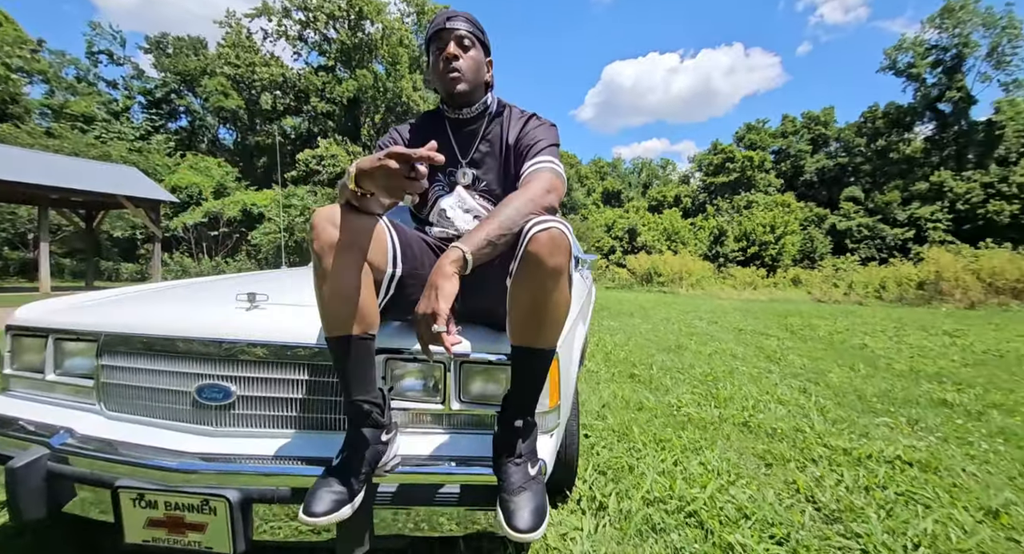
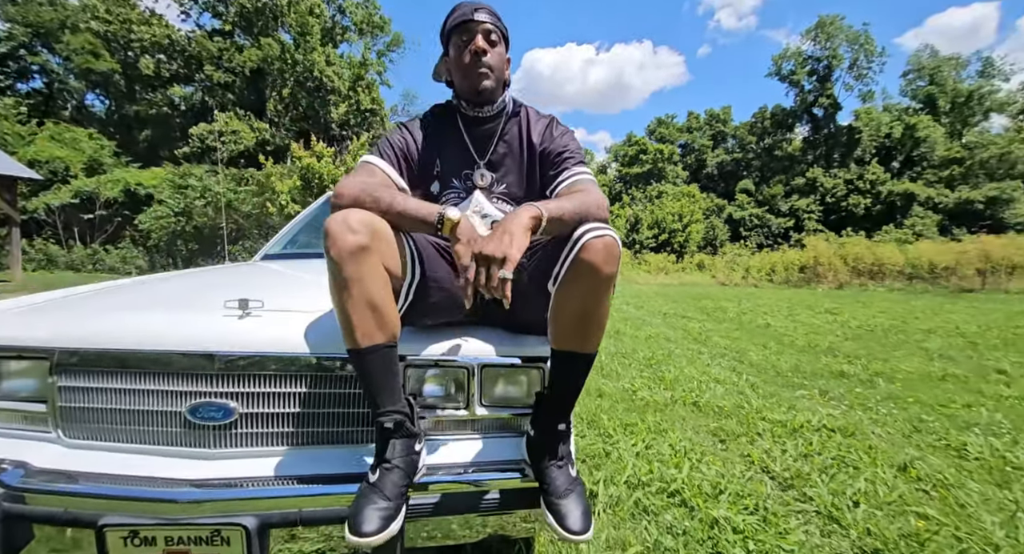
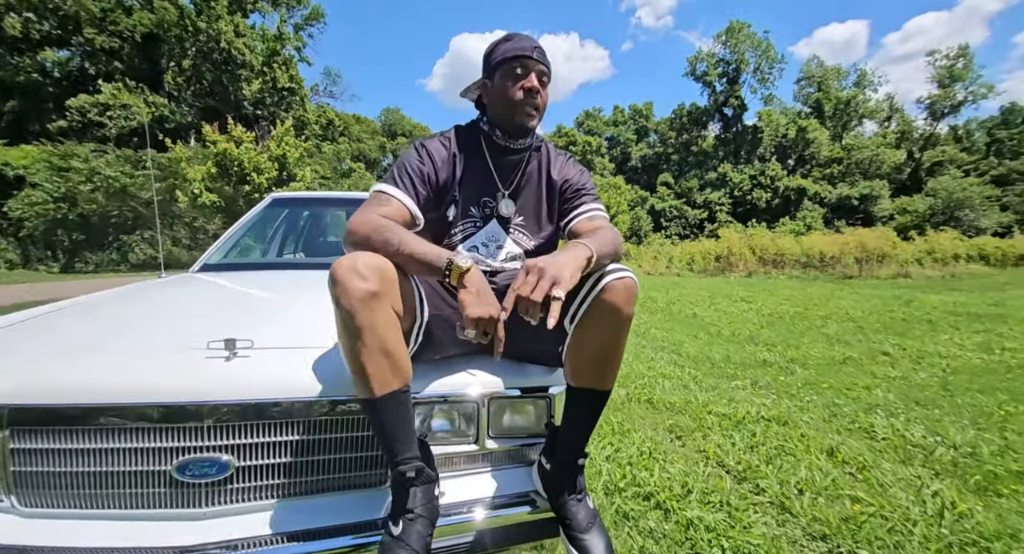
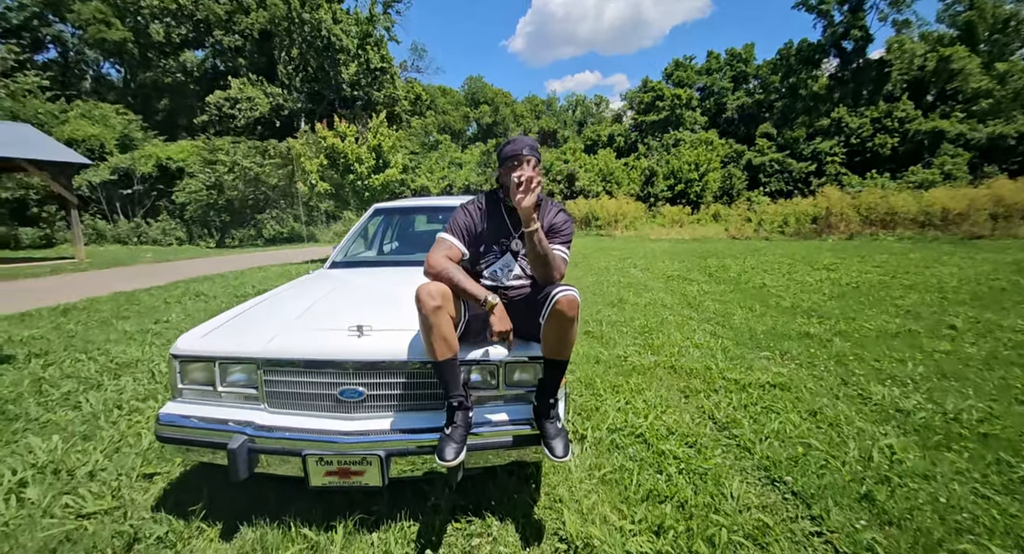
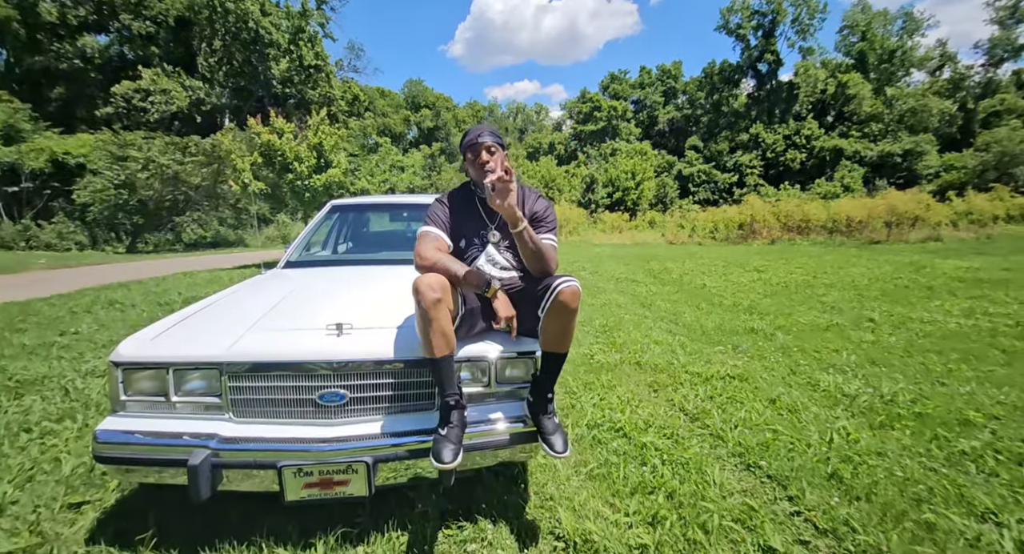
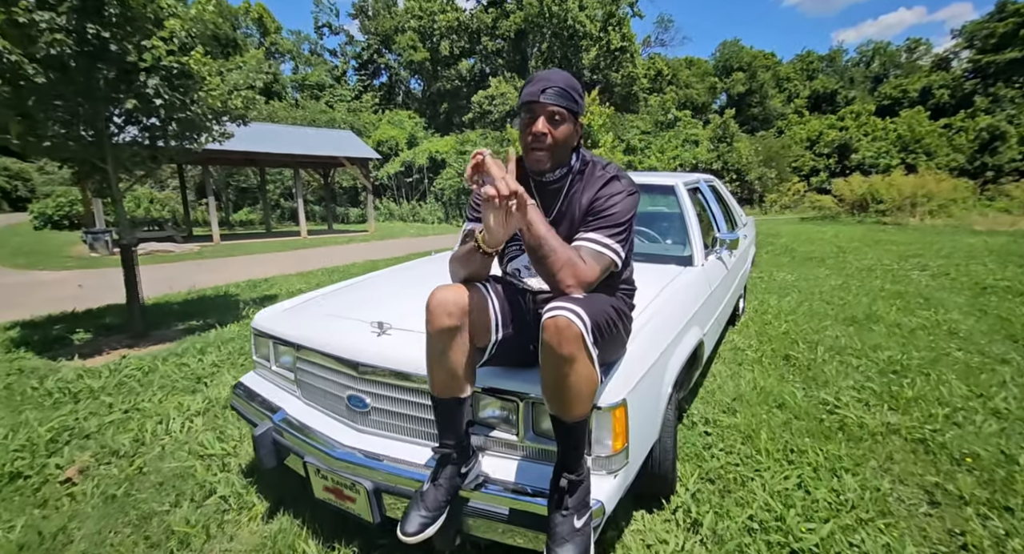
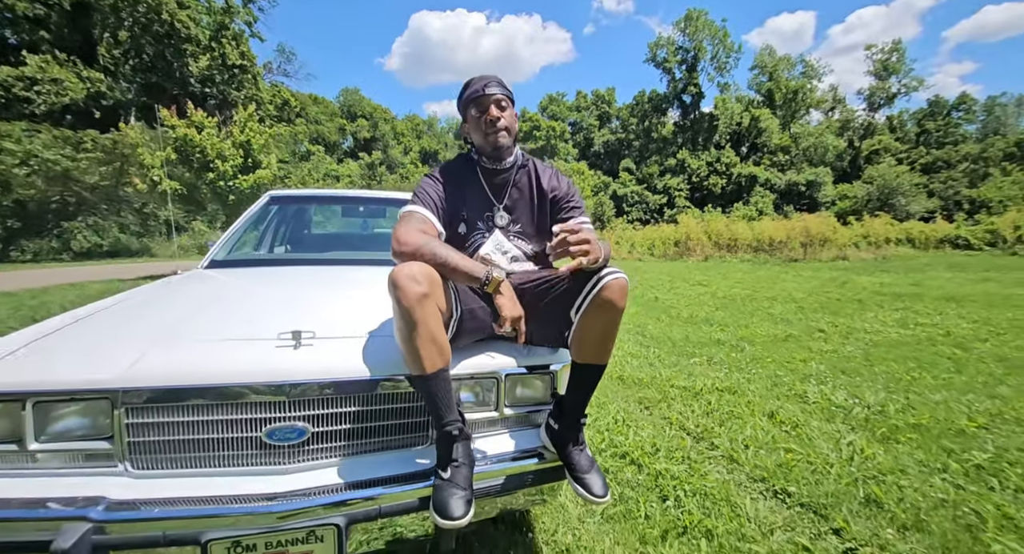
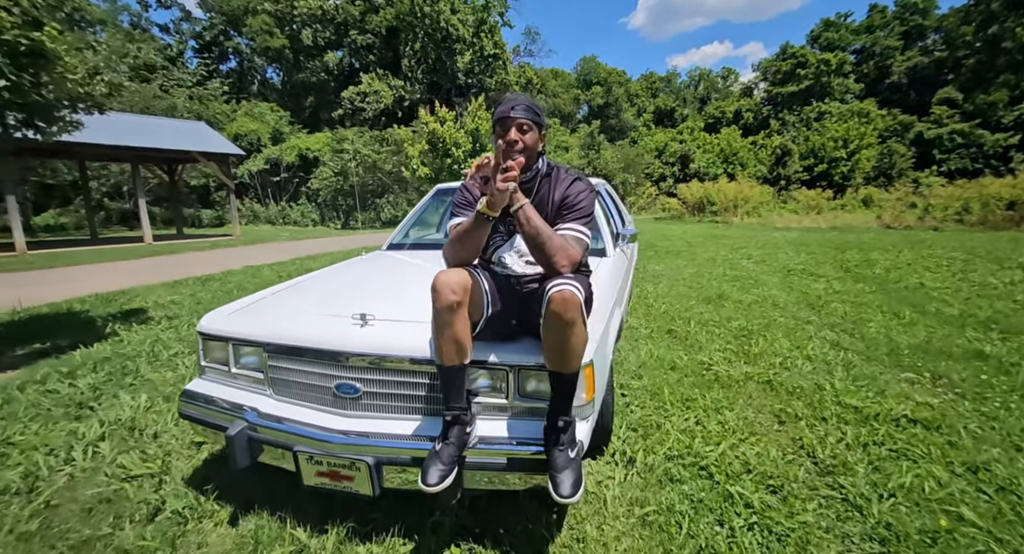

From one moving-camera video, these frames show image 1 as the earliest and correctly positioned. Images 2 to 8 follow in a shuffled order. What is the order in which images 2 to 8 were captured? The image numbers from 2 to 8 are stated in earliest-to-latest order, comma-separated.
2, 3, 7, 5, 4, 8, 6
